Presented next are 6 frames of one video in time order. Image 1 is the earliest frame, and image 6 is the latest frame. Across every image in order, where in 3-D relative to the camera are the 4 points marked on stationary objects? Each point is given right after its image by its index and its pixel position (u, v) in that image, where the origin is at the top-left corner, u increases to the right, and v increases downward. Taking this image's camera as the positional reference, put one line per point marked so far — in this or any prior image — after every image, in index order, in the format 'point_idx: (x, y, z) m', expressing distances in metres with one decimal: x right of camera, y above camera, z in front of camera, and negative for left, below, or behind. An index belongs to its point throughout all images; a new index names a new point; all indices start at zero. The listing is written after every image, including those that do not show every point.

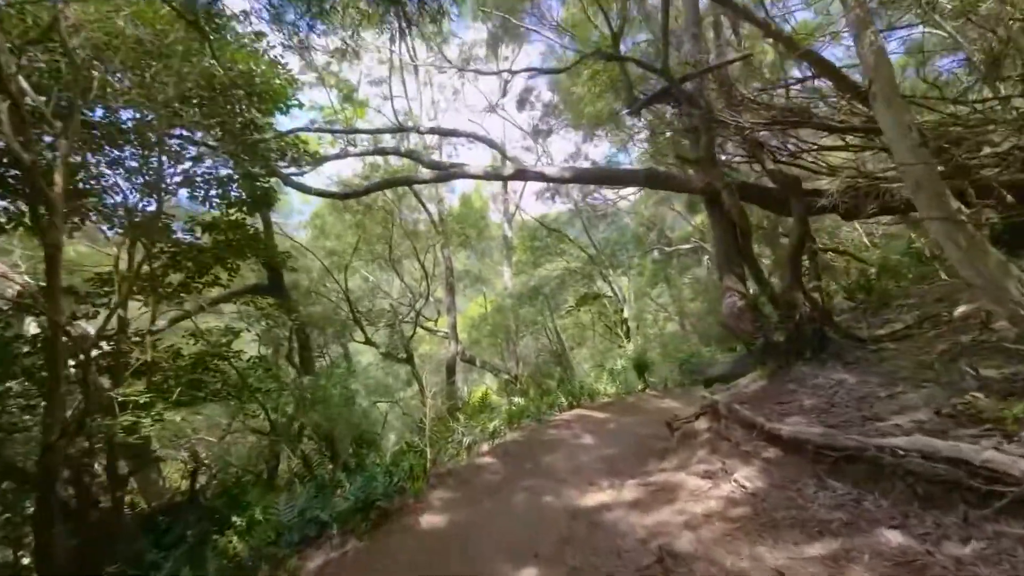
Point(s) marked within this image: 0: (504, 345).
0: (-0.3, -1.7, +12.1) m
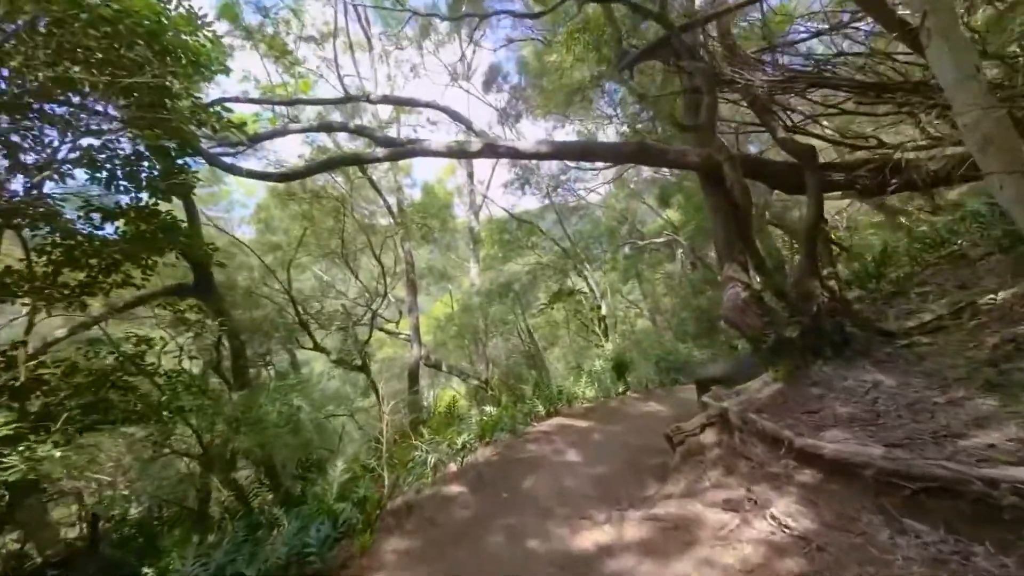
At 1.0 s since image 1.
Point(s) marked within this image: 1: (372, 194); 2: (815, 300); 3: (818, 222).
0: (-1.1, -1.6, +11.2) m
1: (-3.6, +2.4, +10.4) m
2: (+3.1, -0.1, +4.1) m
3: (+3.1, +0.7, +4.0) m
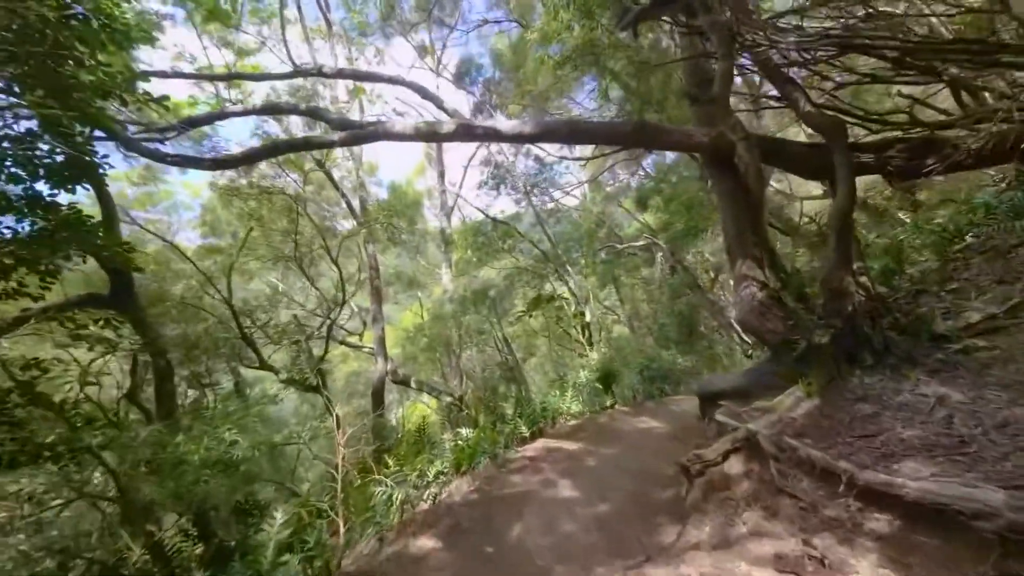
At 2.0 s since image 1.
0: (-1.7, -1.8, +10.2) m
1: (-4.2, +2.2, +9.3) m
2: (+2.9, -0.1, +3.5) m
3: (+2.9, +0.7, +3.5) m
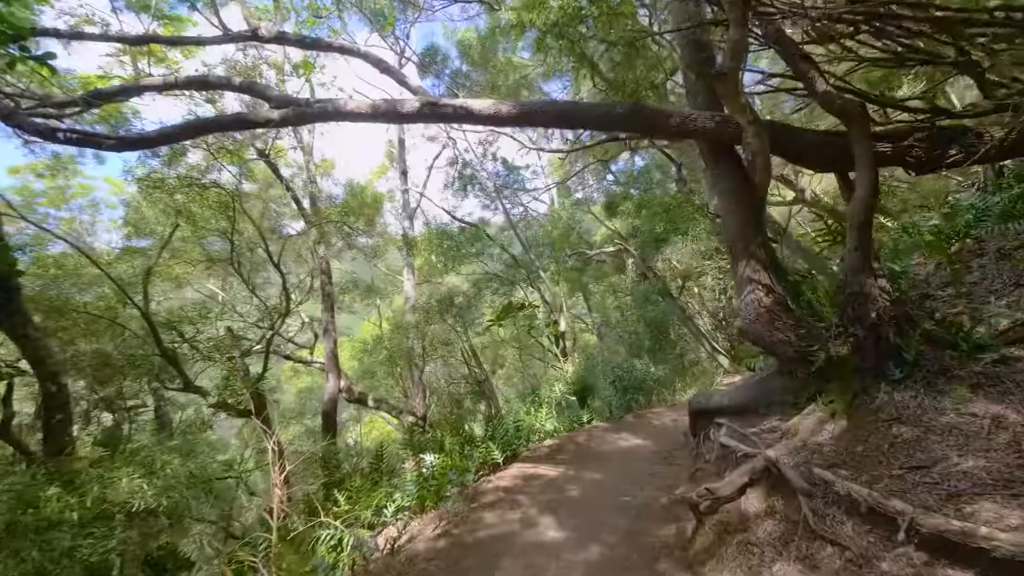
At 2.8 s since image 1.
0: (-2.5, -2.0, +9.4) m
1: (-4.9, +2.0, +8.3) m
2: (+2.8, -0.1, +3.1) m
3: (+2.8, +0.6, +3.1) m
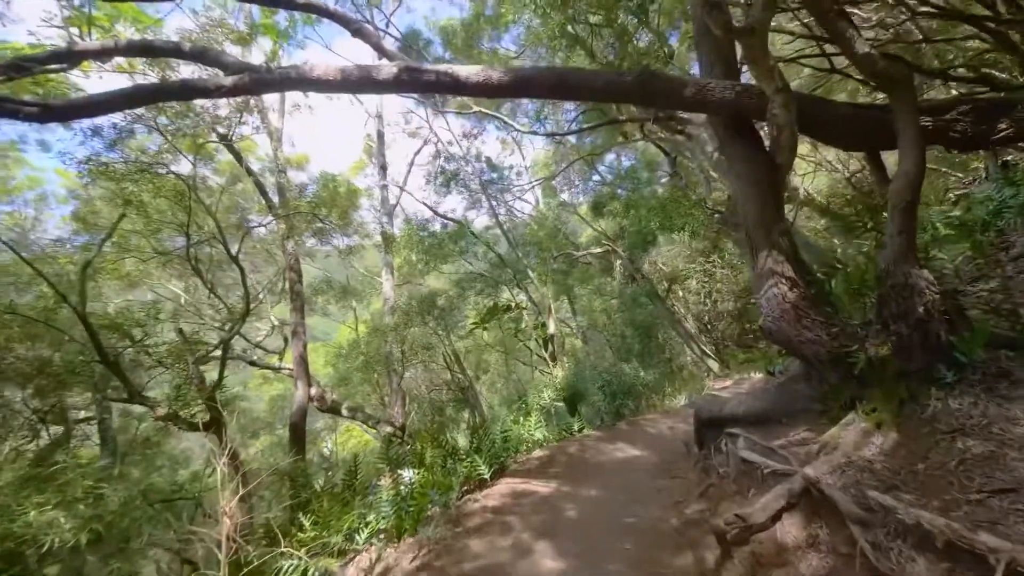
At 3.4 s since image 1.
0: (-2.8, -2.0, +8.7) m
1: (-5.1, +2.0, +7.7) m
2: (+2.7, -0.1, +2.7) m
3: (+2.7, +0.7, +2.7) m
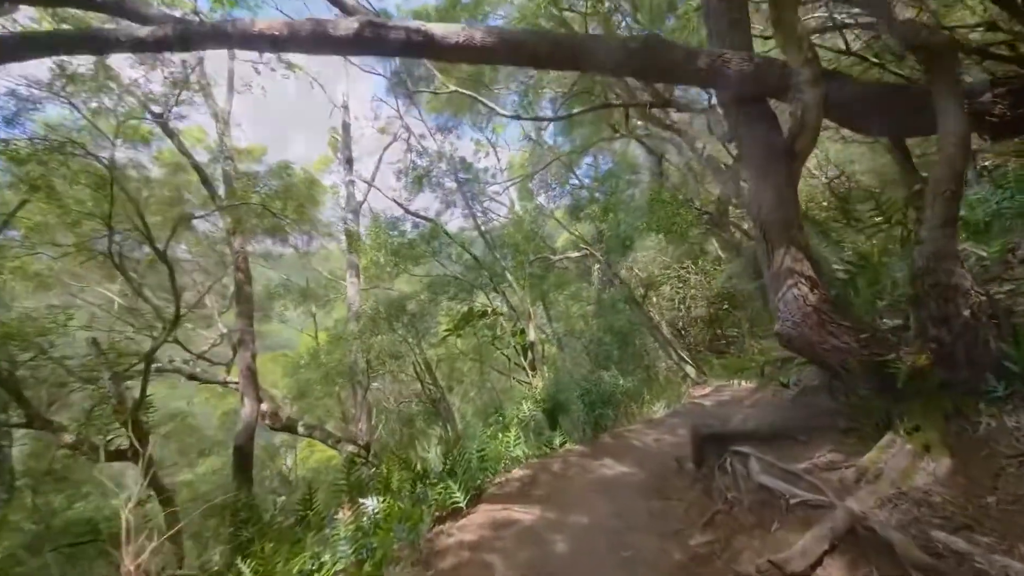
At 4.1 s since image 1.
0: (-3.3, -2.1, +8.0) m
1: (-5.5, +2.0, +6.8) m
2: (+2.6, -0.1, +2.4) m
3: (+2.6, +0.7, +2.4) m
